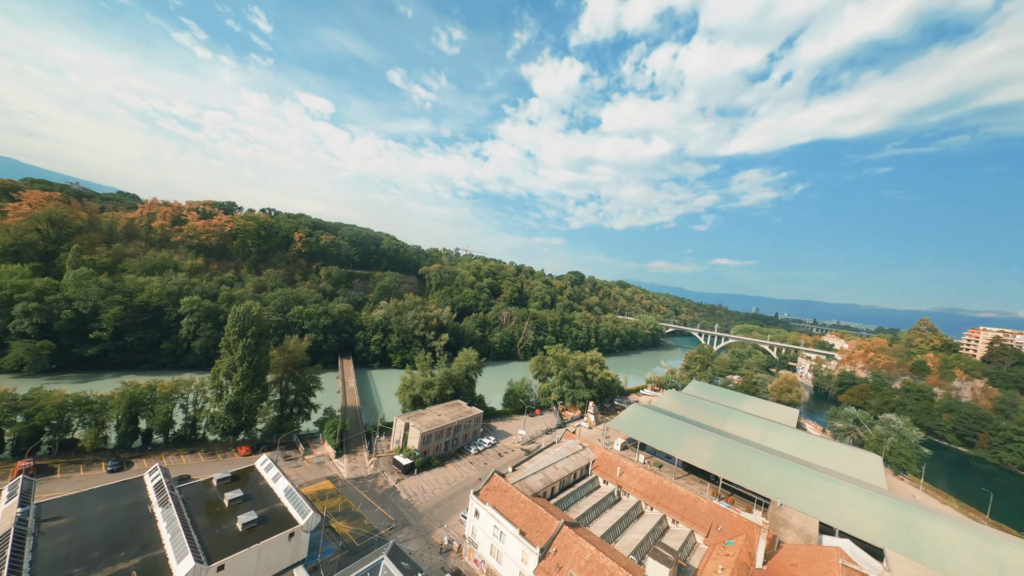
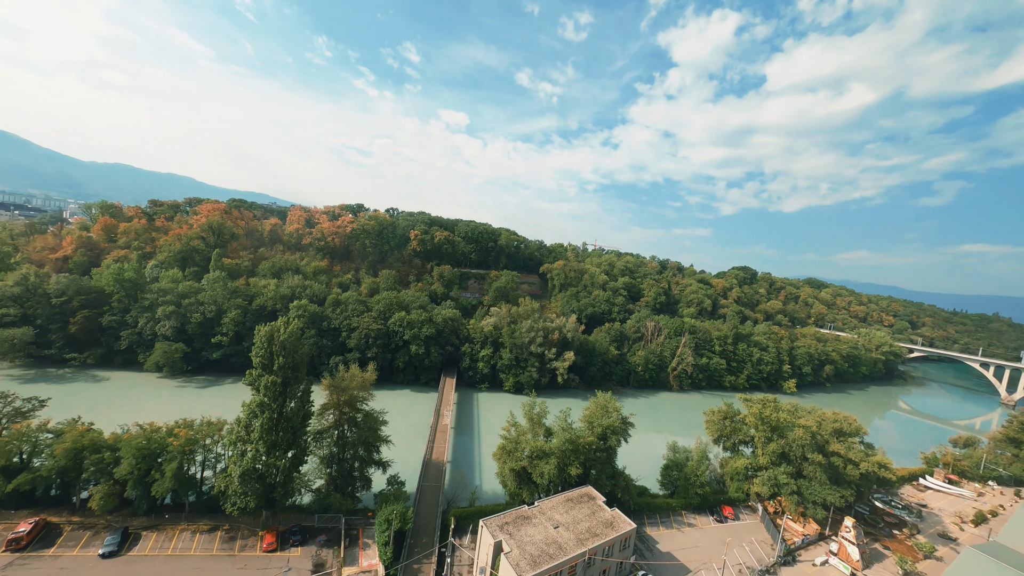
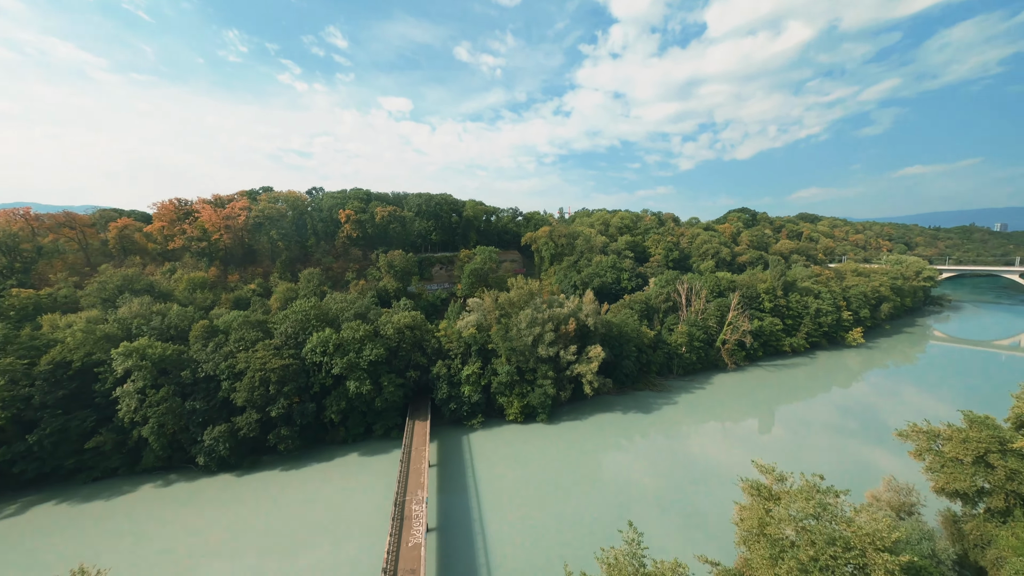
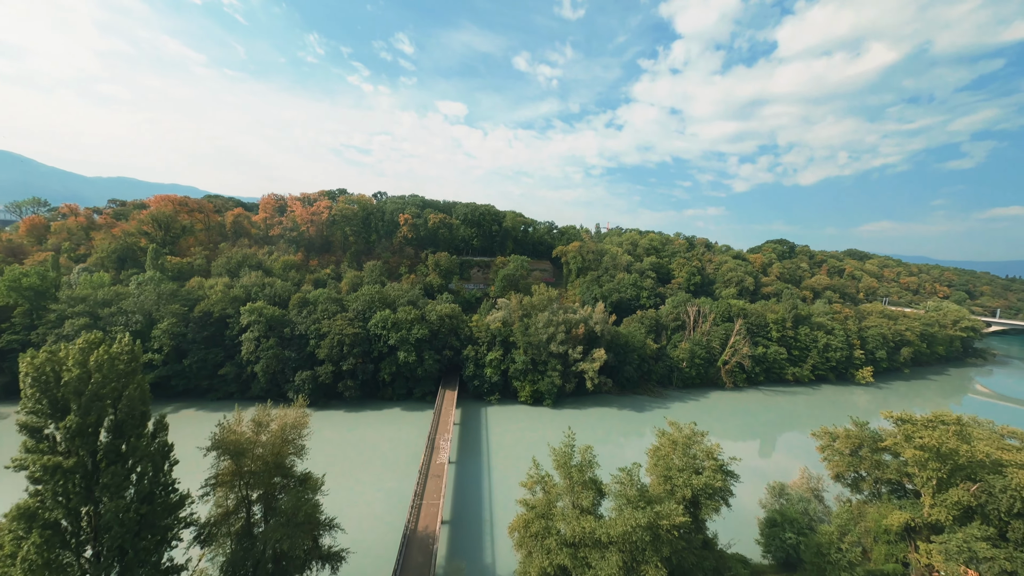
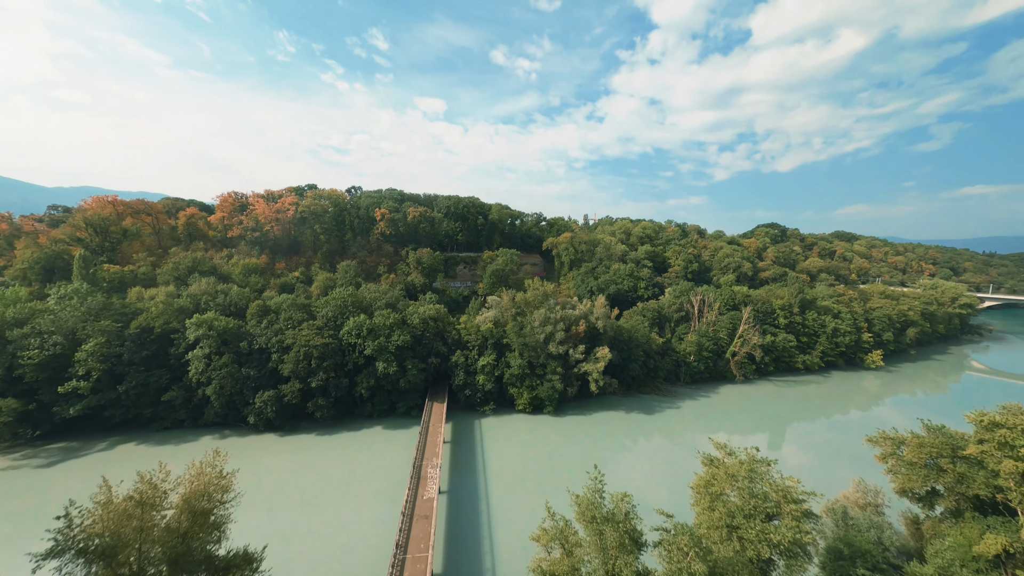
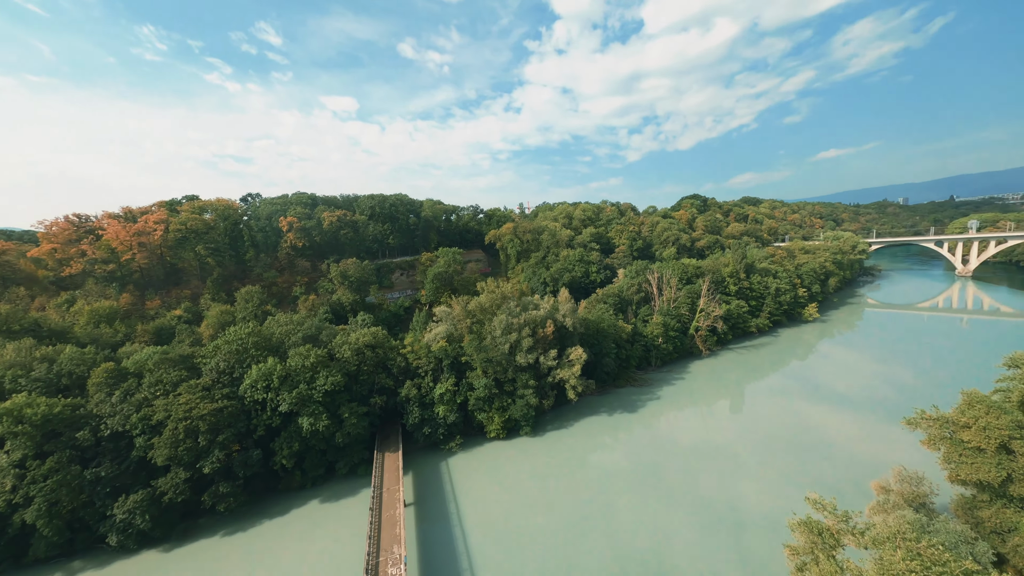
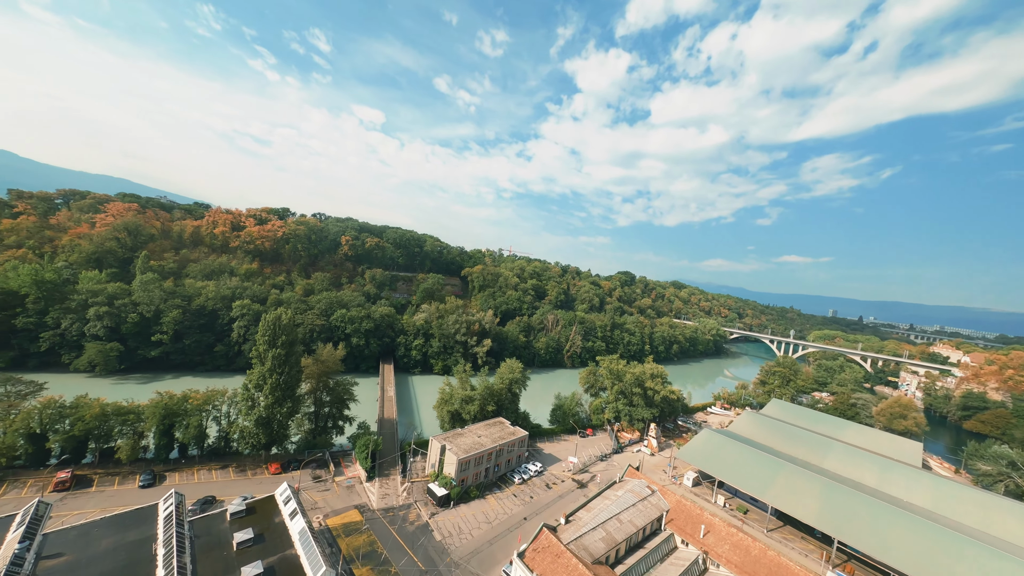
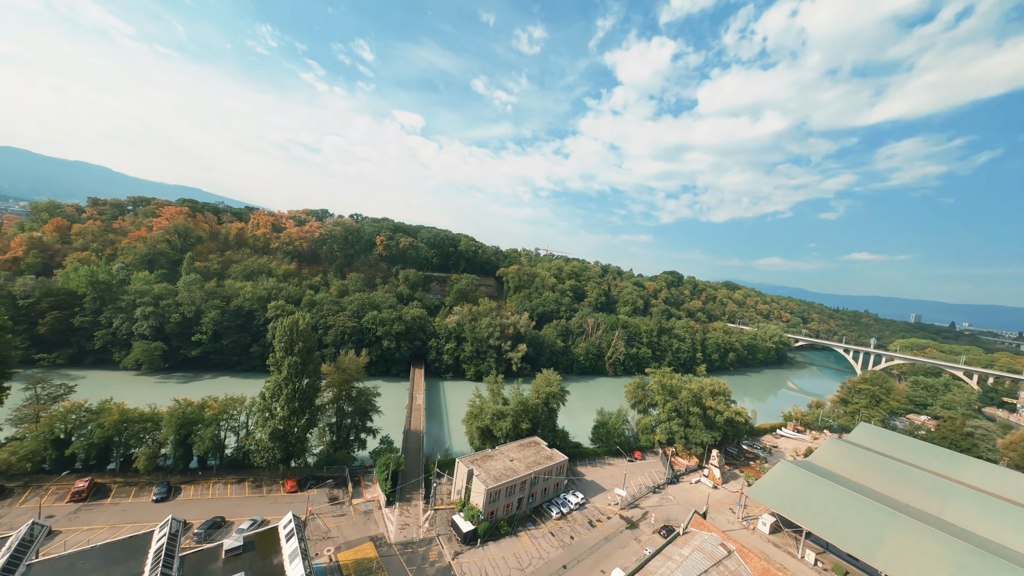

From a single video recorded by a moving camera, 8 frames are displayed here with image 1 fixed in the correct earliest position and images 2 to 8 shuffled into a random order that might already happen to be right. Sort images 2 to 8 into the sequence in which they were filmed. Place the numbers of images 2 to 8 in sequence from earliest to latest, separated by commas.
7, 8, 2, 4, 5, 3, 6
